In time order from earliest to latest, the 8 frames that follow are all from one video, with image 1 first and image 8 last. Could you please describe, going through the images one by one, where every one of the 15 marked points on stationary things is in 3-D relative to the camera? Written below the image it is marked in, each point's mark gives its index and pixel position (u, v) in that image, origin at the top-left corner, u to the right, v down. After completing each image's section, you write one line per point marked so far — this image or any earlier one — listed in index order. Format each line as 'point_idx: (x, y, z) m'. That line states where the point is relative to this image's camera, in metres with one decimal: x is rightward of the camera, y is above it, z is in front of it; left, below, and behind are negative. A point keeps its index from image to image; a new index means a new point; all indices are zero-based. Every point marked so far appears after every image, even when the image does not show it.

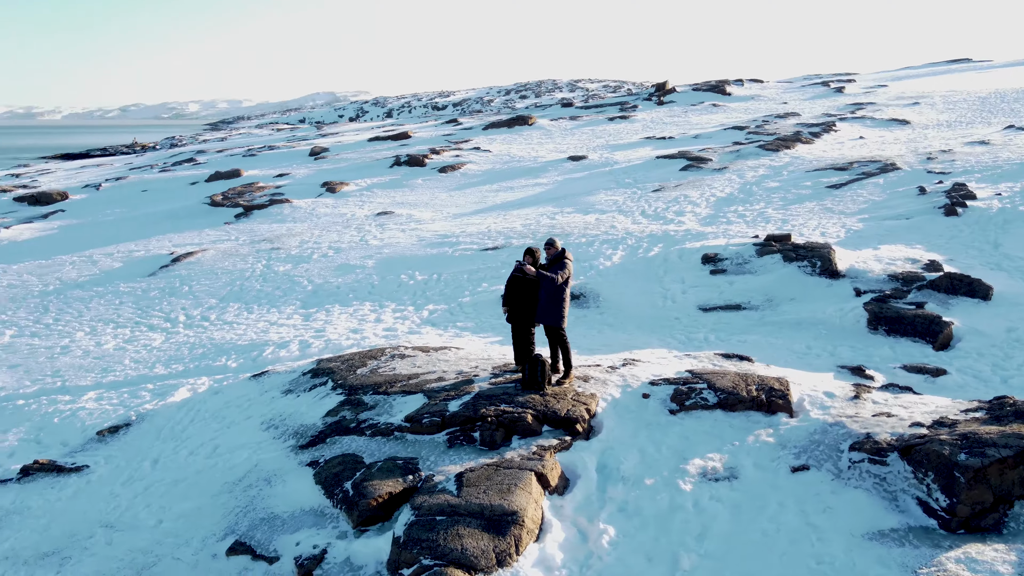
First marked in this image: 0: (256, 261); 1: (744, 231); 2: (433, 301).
0: (-4.6, +0.5, +14.1) m
1: (+3.4, +0.8, +11.7) m
2: (-1.1, -0.2, +10.7) m
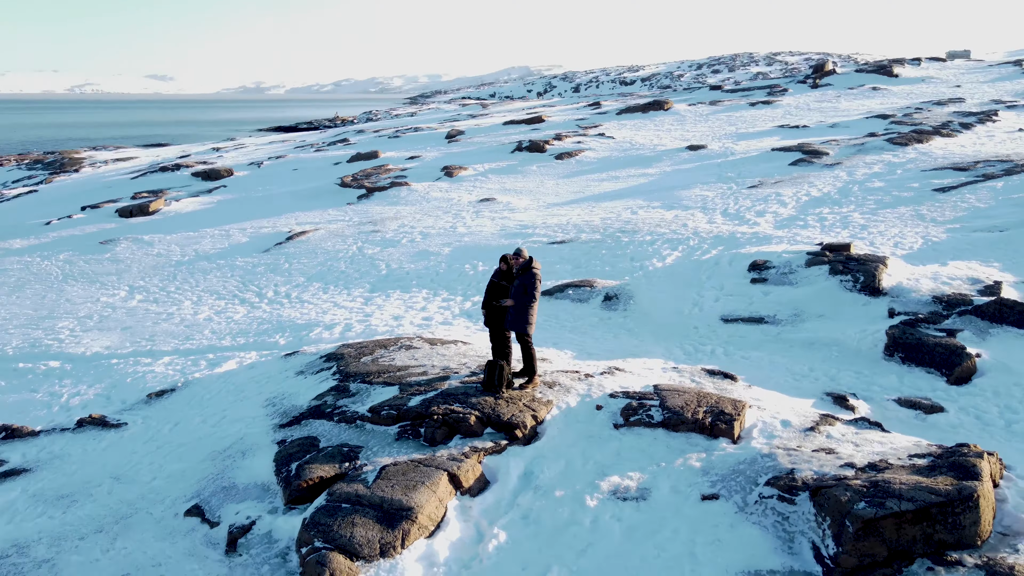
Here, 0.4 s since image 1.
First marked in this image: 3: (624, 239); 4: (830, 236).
0: (-3.1, +0.9, +15.2) m
1: (+4.2, +0.7, +11.1) m
2: (-0.5, -0.1, +11.2) m
3: (+1.7, +0.8, +12.4) m
4: (+4.4, +0.7, +11.0) m
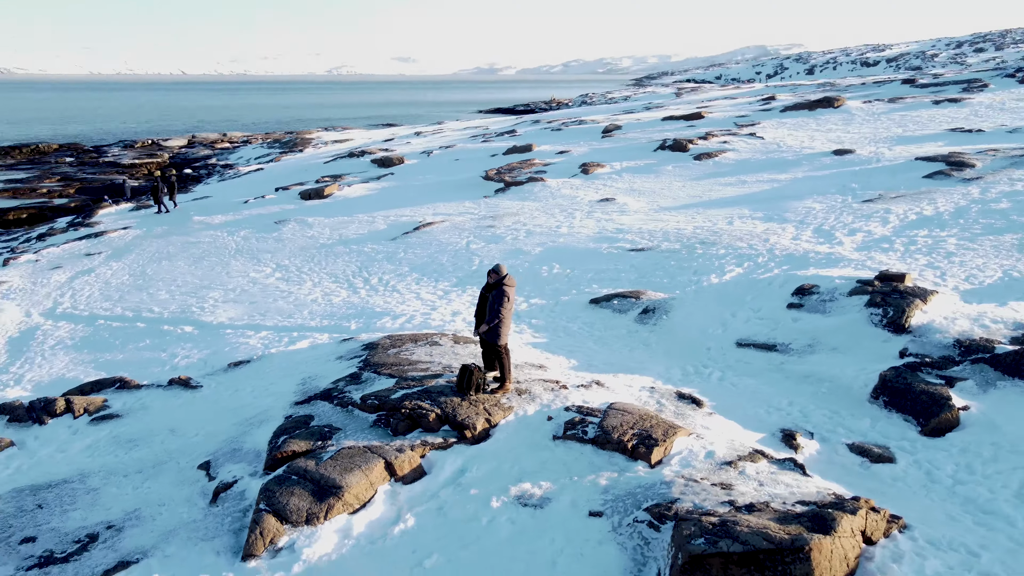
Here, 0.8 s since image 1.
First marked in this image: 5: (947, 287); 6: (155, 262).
0: (-1.0, +1.1, +16.4) m
1: (+4.9, +0.3, +10.6) m
2: (+0.4, -0.1, +11.8) m
3: (+2.9, +0.6, +12.5) m
4: (+5.1, +0.3, +10.4) m
5: (+5.0, 0.0, +9.4) m
6: (-8.7, +0.6, +19.4) m
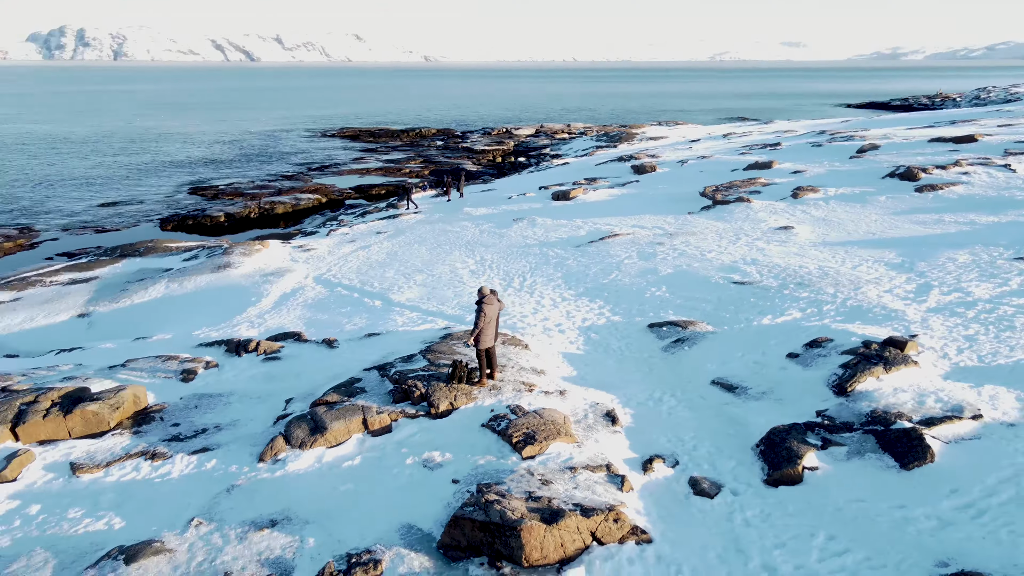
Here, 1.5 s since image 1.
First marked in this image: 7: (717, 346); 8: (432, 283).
0: (+2.6, +0.8, +18.2) m
1: (+5.5, -0.5, +10.4) m
2: (+1.8, -0.4, +13.5) m
3: (+4.4, -0.1, +13.0) m
4: (+5.6, -0.5, +10.2) m
5: (+5.0, -0.8, +9.3) m
6: (-3.1, +1.3, +24.1) m
7: (+2.9, -0.8, +11.1) m
8: (-1.8, +0.1, +18.0) m
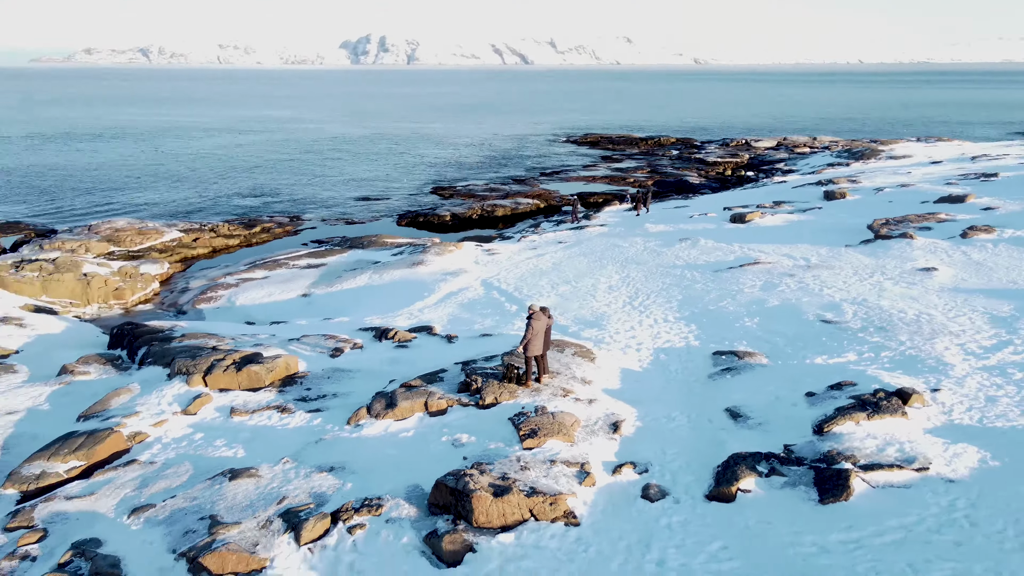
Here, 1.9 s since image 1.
0: (+5.7, +0.2, +18.7) m
1: (+6.0, -1.3, +10.5) m
2: (+3.5, -0.9, +14.5) m
3: (+5.8, -0.8, +13.2) m
4: (+6.0, -1.3, +10.3) m
5: (+5.2, -1.5, +9.6) m
6: (+2.1, +1.0, +26.1) m
7: (+3.7, -1.4, +12.0) m
8: (+1.4, -0.2, +20.0) m
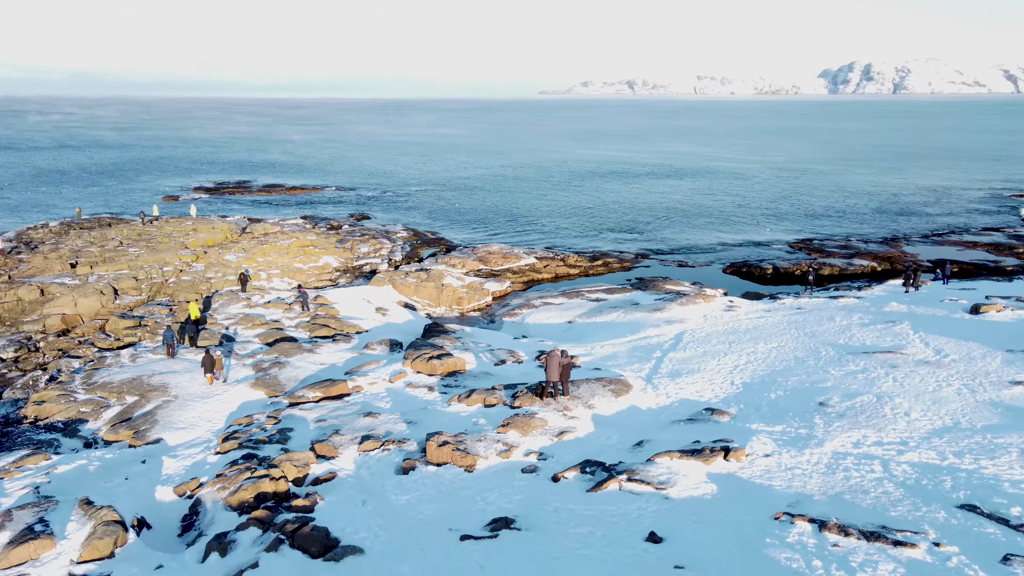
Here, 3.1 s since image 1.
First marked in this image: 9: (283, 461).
0: (+9.1, -2.0, +20.9) m
1: (+4.9, -2.9, +13.7) m
2: (+4.9, -2.6, +18.4) m
3: (+6.3, -2.6, +16.1) m
4: (+4.8, -2.9, +13.5) m
5: (+3.8, -3.0, +13.3) m
6: (+9.9, -1.3, +29.0) m
7: (+3.7, -2.8, +16.1) m
8: (+6.0, -2.0, +24.1) m
9: (-4.6, -3.4, +15.7) m
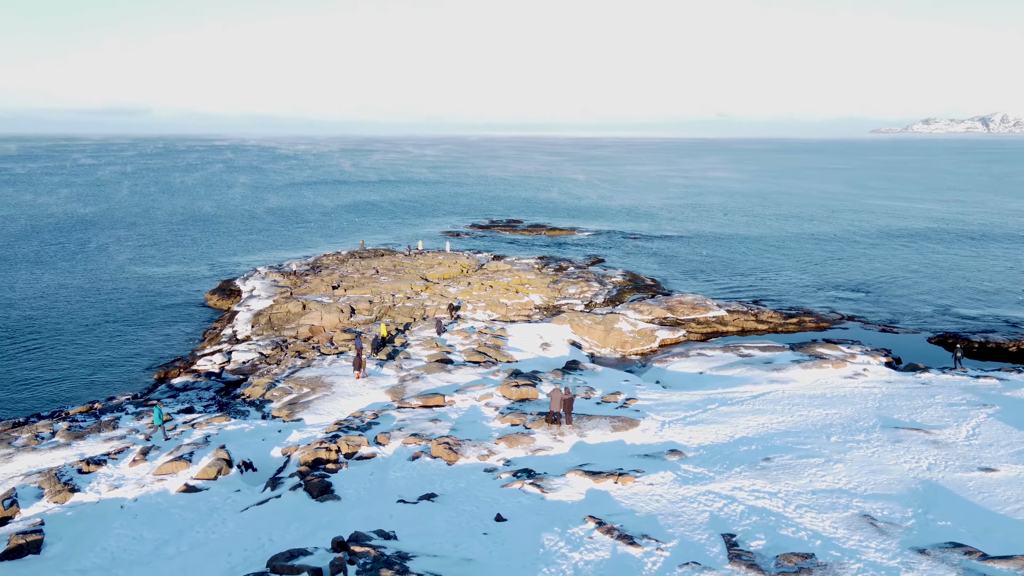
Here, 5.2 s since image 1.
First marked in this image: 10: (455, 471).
0: (+10.0, -4.1, +22.2) m
1: (+3.4, -4.3, +17.0) m
2: (+5.1, -4.2, +21.4) m
3: (+5.6, -4.2, +18.8) m
4: (+3.3, -4.3, +16.8) m
5: (+2.2, -4.3, +17.0) m
6: (+13.7, -4.0, +29.6) m
7: (+3.2, -4.3, +19.7) m
8: (+8.3, -4.1, +26.4) m
9: (-4.7, -4.3, +22.3) m
10: (-1.4, -4.5, +19.5) m
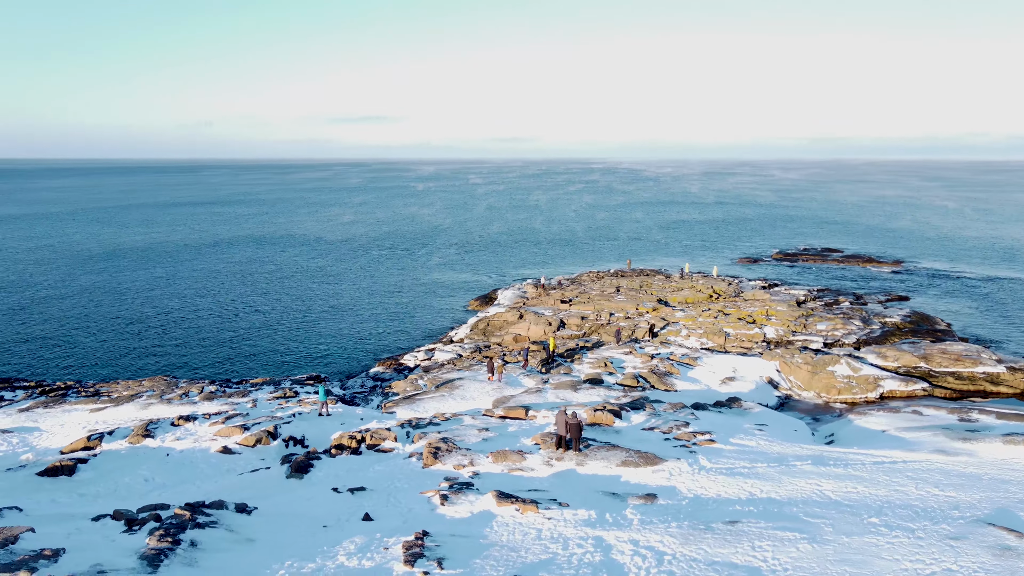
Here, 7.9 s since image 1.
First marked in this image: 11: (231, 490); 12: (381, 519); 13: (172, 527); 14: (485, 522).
0: (+9.1, -5.2, +17.4) m
1: (+1.0, -4.7, +15.6) m
2: (+4.4, -4.9, +18.8) m
3: (+3.7, -4.8, +16.3) m
4: (+0.8, -4.7, +15.5) m
5: (-0.1, -4.6, +16.1) m
6: (+15.6, -5.6, +22.5) m
7: (+1.9, -4.8, +18.1) m
8: (+9.4, -5.2, +21.9) m
9: (-4.0, -4.4, +23.9) m
10: (-2.3, -4.7, +19.9) m
11: (-6.8, -4.9, +19.3) m
12: (-2.6, -4.6, +15.8) m
13: (-5.9, -4.1, +13.8) m
14: (-0.5, -4.7, +15.7) m
